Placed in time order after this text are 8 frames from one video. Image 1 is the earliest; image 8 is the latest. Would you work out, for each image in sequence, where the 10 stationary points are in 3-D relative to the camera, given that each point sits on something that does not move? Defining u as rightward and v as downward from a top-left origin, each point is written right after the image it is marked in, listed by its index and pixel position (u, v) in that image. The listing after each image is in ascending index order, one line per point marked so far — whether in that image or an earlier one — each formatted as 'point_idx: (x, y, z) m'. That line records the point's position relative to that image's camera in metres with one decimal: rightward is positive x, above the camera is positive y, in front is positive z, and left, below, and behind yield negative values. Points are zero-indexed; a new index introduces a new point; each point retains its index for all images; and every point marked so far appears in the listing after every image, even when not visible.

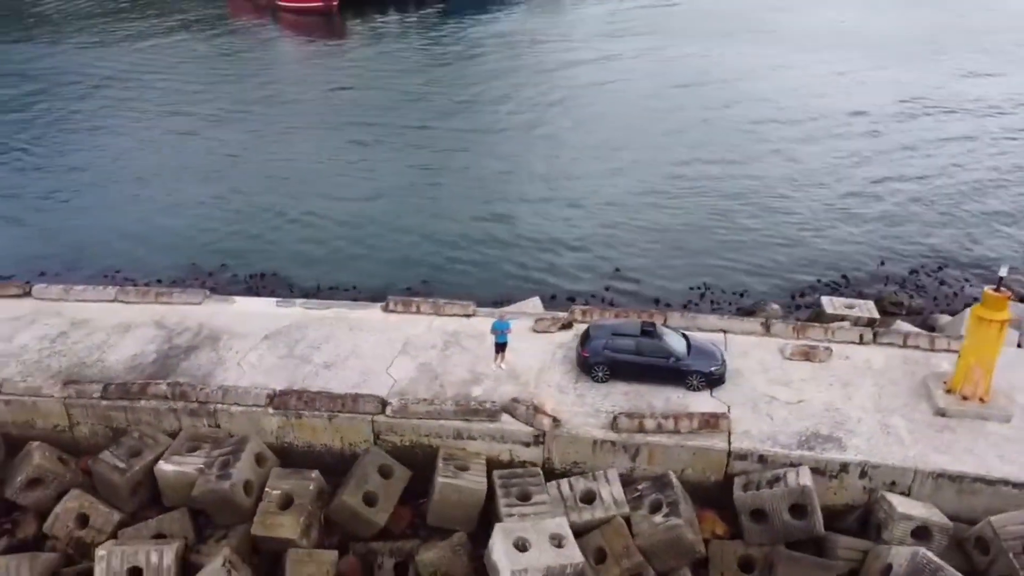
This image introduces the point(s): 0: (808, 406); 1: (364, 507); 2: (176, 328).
0: (+3.8, -1.5, +10.5) m
1: (-1.8, -2.6, +9.6) m
2: (-5.1, -0.6, +12.4) m
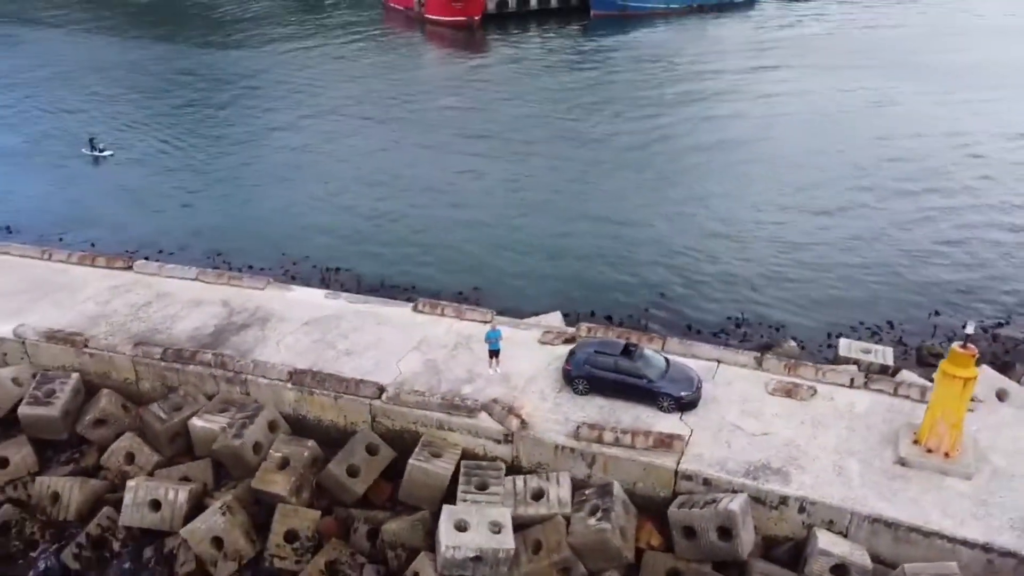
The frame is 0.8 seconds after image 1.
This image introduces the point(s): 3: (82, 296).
0: (+3.5, -2.0, +11.0) m
1: (-2.2, -2.5, +11.1) m
2: (-4.9, -0.4, +14.5) m
3: (-7.8, -0.1, +14.8) m
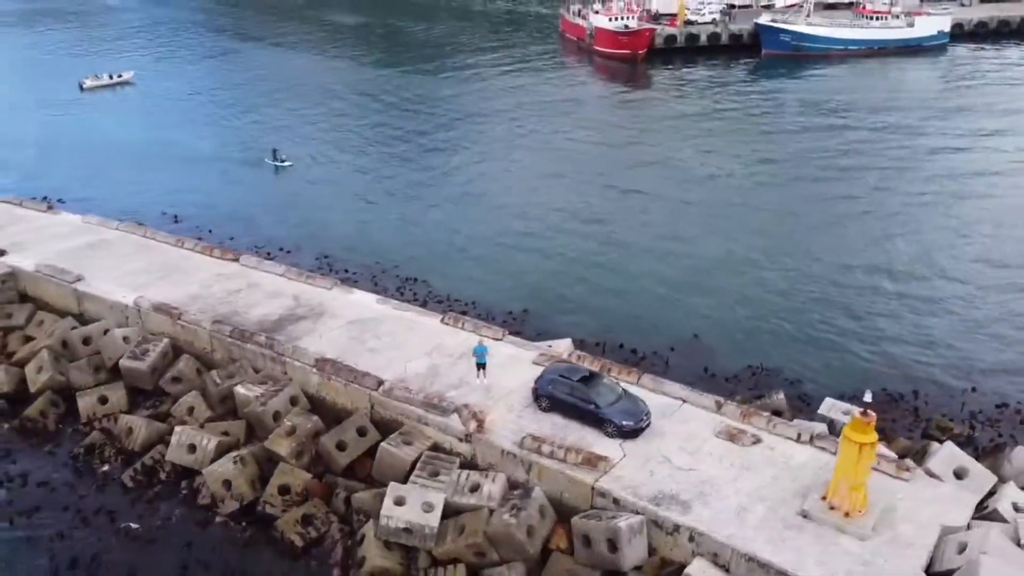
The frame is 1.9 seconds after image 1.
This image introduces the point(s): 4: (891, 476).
0: (+2.6, -2.7, +12.1) m
1: (-2.9, -2.7, +13.5) m
2: (-4.4, -0.3, +17.4) m
3: (-7.1, +0.2, +18.4) m
4: (+5.6, -2.8, +12.1) m
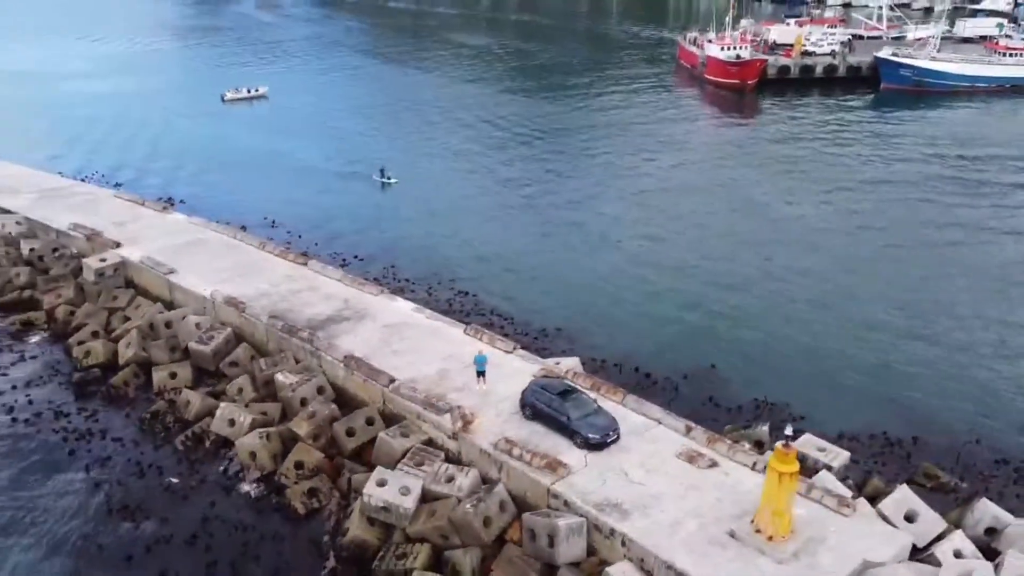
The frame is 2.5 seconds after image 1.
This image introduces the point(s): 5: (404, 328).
0: (+2.1, -3.2, +13.3) m
1: (-3.2, -2.8, +15.5) m
2: (-3.9, -0.4, +19.6) m
3: (-6.3, +0.3, +21.1) m
4: (+5.0, -3.4, +12.8) m
5: (-2.4, -0.9, +18.5) m
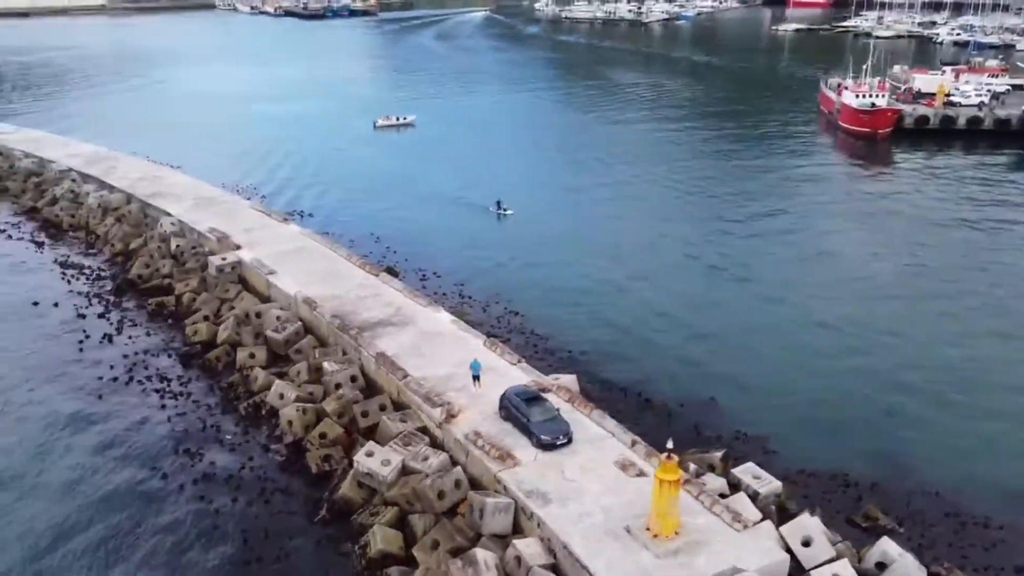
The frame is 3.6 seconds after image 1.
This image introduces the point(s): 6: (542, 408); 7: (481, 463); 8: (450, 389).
0: (+1.1, -3.7, +15.7) m
1: (-3.5, -2.9, +19.0) m
2: (-3.2, -0.7, +23.2) m
3: (-5.2, +0.1, +25.2) m
4: (+3.8, -4.2, +14.6) m
5: (-2.0, -1.3, +21.8) m
6: (+0.6, -2.5, +17.3) m
7: (-0.7, -3.5, +16.5) m
8: (-1.4, -2.3, +19.0) m
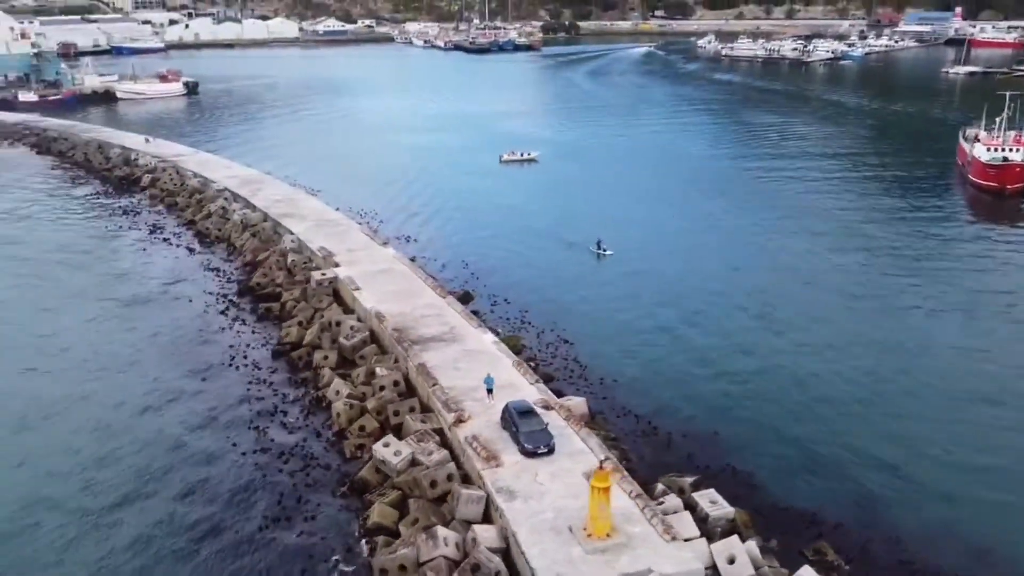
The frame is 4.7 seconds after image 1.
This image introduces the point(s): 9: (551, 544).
0: (+0.6, -4.4, +18.3) m
1: (-3.3, -3.4, +22.4) m
2: (-1.9, -1.4, +26.6) m
3: (-3.5, -0.5, +28.9) m
4: (+3.0, -5.0, +16.7) m
5: (-1.1, -2.0, +25.0) m
6: (+0.5, -3.2, +20.0) m
7: (-1.0, -4.1, +19.4) m
8: (-1.2, -3.0, +22.1) m
9: (+0.8, -5.1, +16.4) m
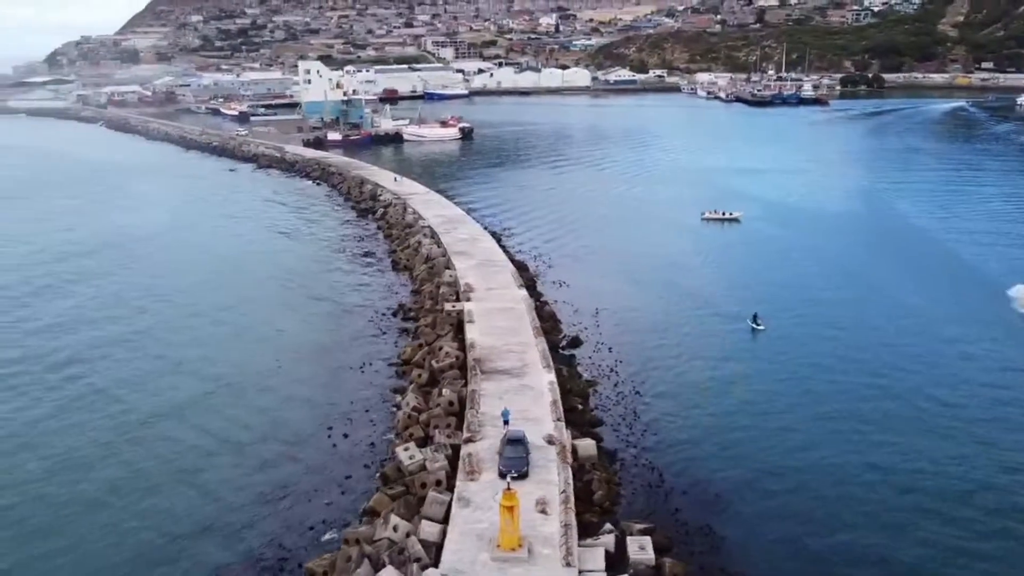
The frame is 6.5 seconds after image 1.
0: (-0.5, -5.6, +21.5) m
1: (-2.5, -4.5, +26.7) m
2: (+0.3, -2.9, +30.2) m
3: (-0.2, -2.1, +33.0) m
4: (+1.2, -6.3, +19.2) m
5: (+0.5, -3.5, +28.4) m
6: (+0.2, -4.5, +23.1) m
7: (-1.5, -5.2, +23.1) m
8: (-0.7, -4.3, +25.7) m
9: (-1.0, -6.2, +19.6) m
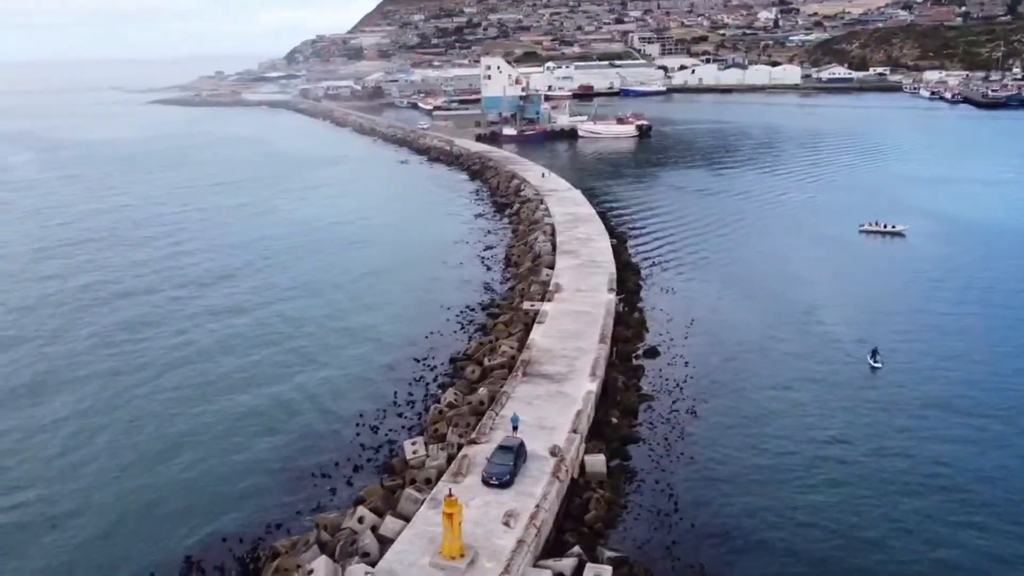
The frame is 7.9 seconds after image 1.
0: (-1.2, -5.6, +21.0) m
1: (-1.8, -4.4, +26.6) m
2: (+1.9, -3.1, +29.3) m
3: (+2.1, -2.2, +32.0) m
4: (-0.3, -6.4, +18.4) m
5: (+1.6, -3.6, +27.5) m
6: (-0.1, -4.6, +22.4) m
7: (-1.8, -5.2, +22.9) m
8: (-0.3, -4.3, +25.1) m
9: (-2.2, -6.2, +19.4) m
